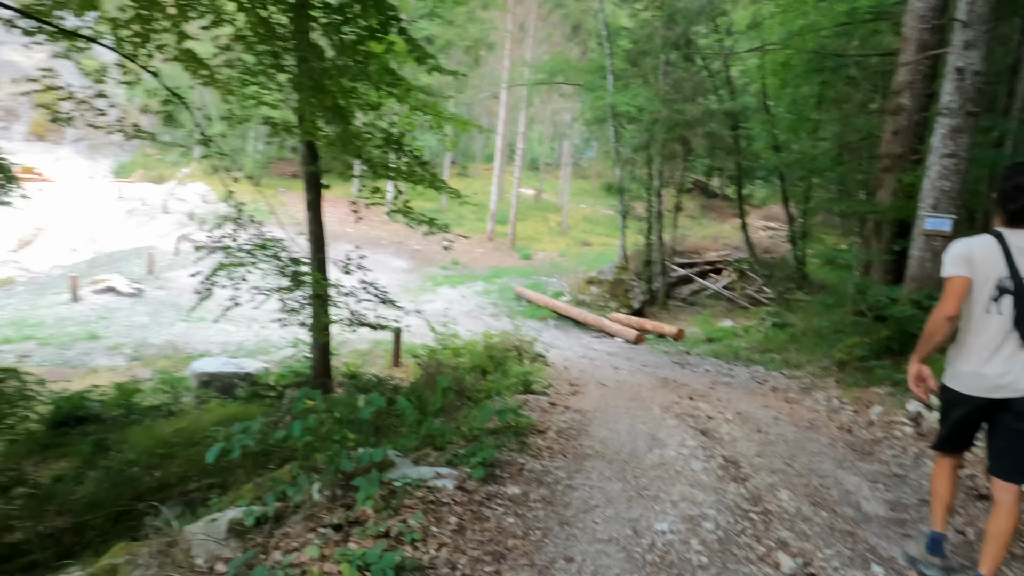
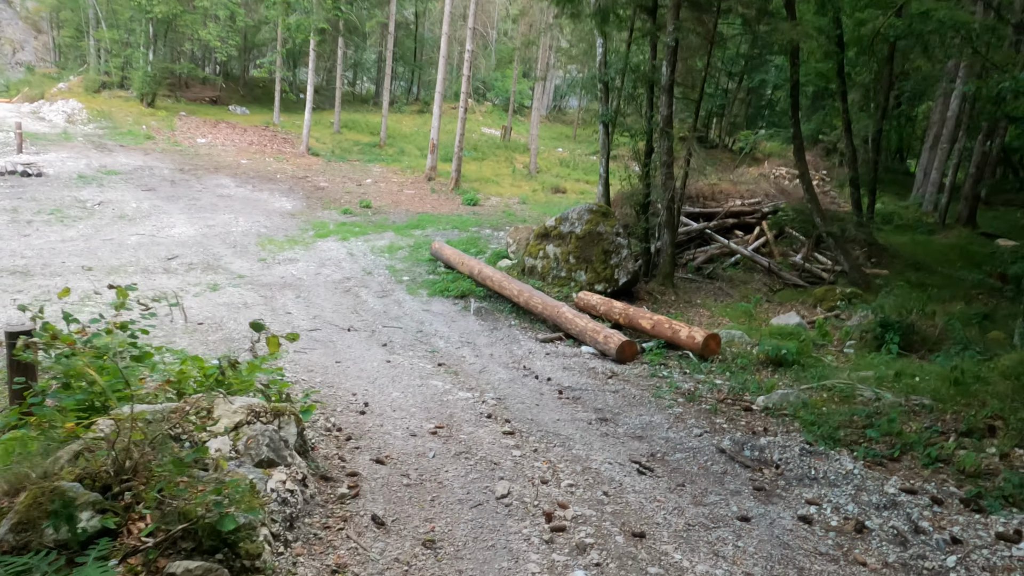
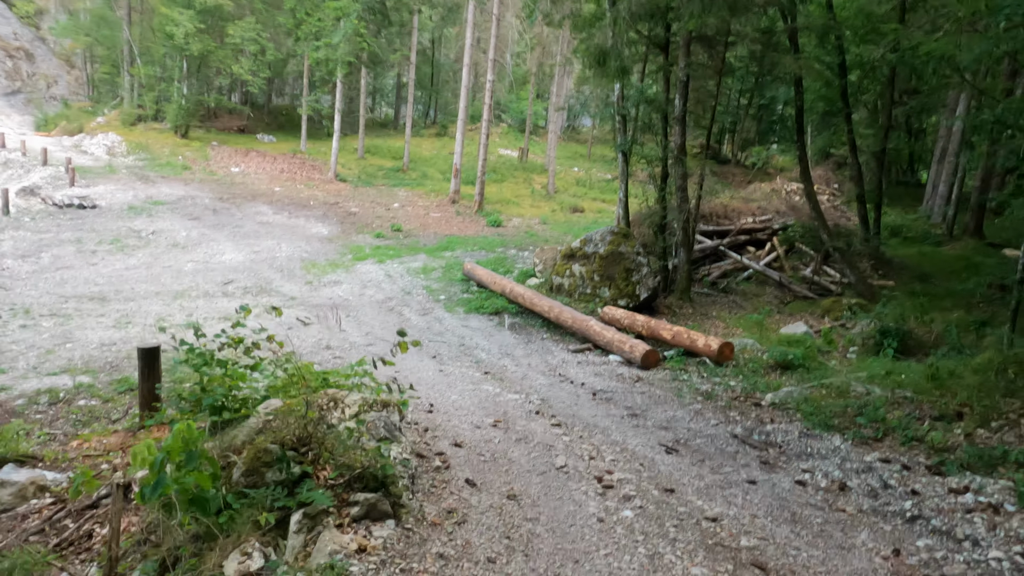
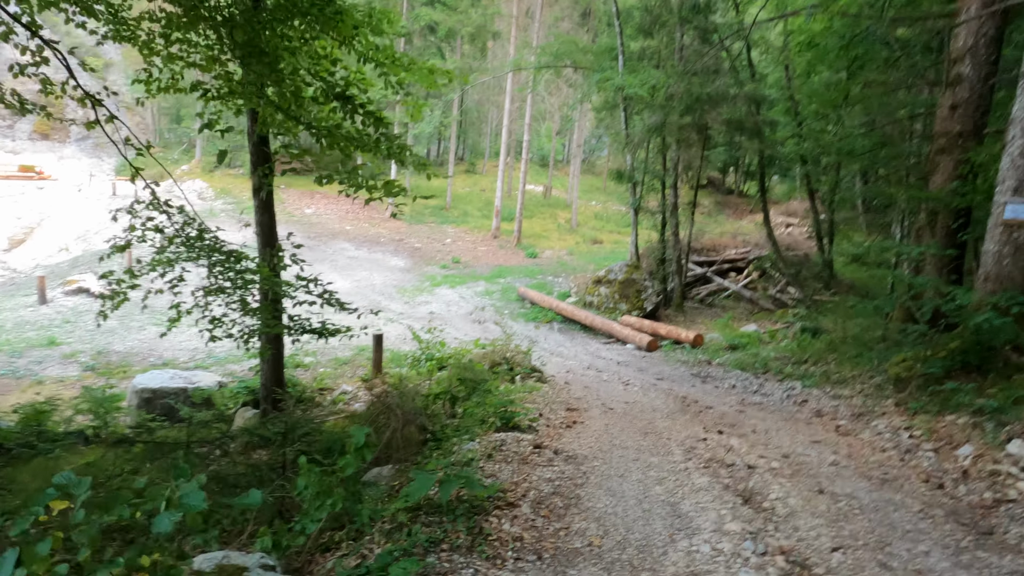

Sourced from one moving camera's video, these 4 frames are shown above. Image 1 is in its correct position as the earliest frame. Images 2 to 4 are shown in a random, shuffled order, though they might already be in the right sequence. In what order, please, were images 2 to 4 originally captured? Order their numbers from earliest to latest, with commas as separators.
4, 3, 2
